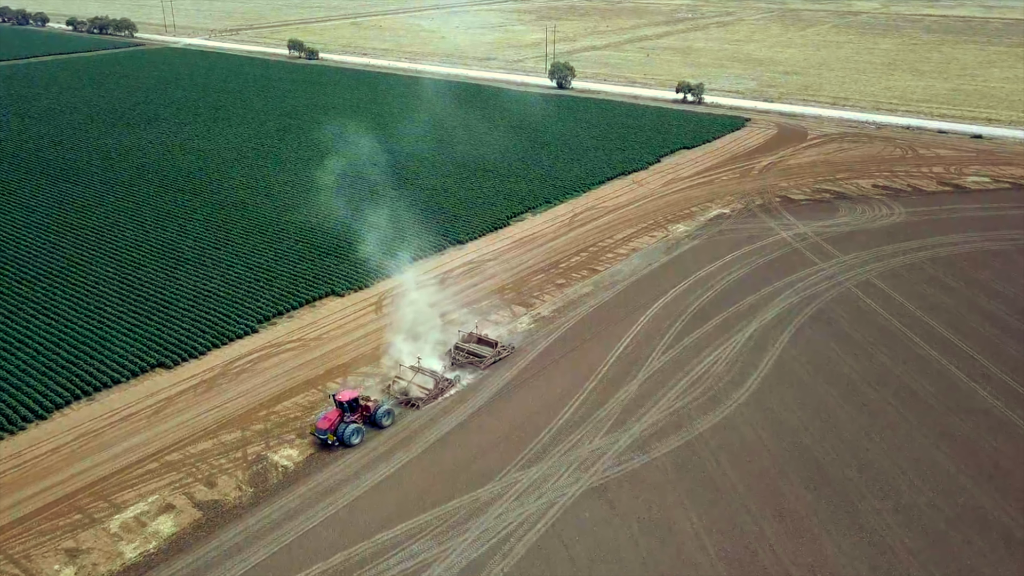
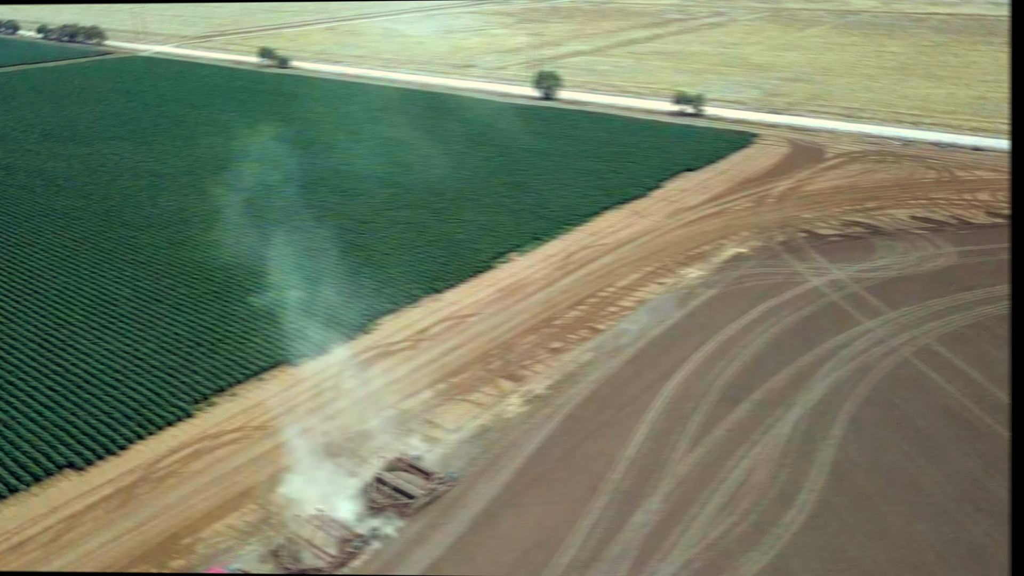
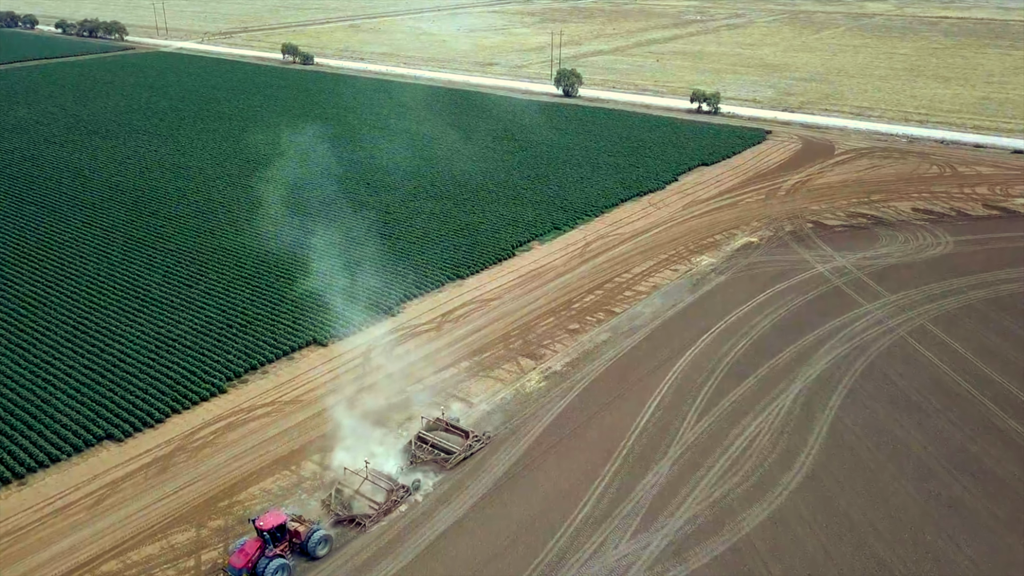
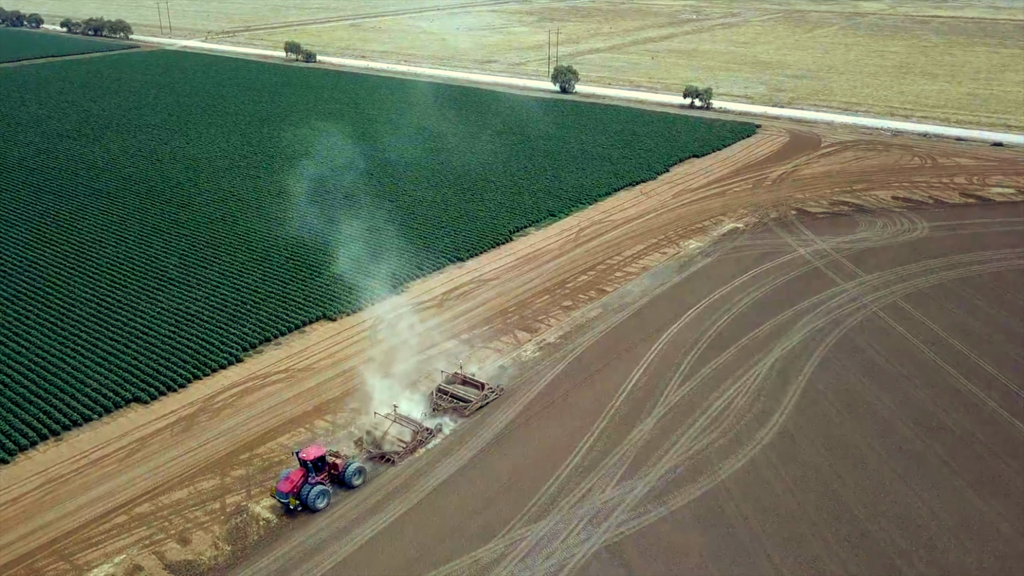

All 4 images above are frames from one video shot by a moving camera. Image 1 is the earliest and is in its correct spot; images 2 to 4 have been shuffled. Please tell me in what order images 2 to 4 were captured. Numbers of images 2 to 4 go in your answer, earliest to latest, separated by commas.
4, 3, 2
